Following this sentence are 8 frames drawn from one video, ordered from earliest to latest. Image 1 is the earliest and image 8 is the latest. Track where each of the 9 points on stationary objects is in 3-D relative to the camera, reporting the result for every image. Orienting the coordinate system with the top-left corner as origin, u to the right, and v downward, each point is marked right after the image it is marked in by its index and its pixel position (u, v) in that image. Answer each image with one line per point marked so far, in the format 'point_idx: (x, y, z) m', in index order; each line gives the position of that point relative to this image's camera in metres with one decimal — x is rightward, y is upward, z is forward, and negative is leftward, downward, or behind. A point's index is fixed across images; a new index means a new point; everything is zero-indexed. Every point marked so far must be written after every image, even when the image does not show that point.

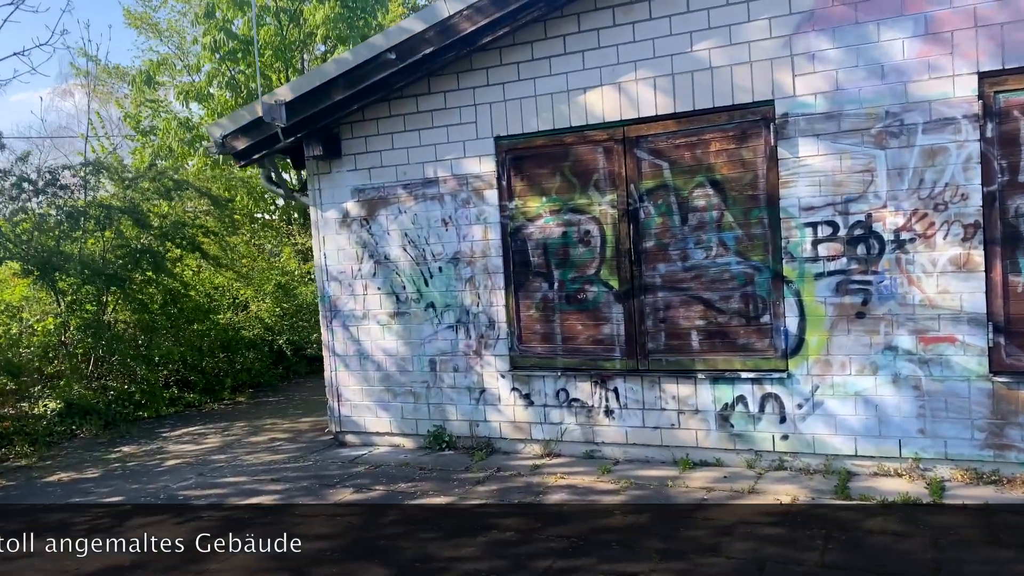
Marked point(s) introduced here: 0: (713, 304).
0: (+1.4, -0.1, +5.8) m
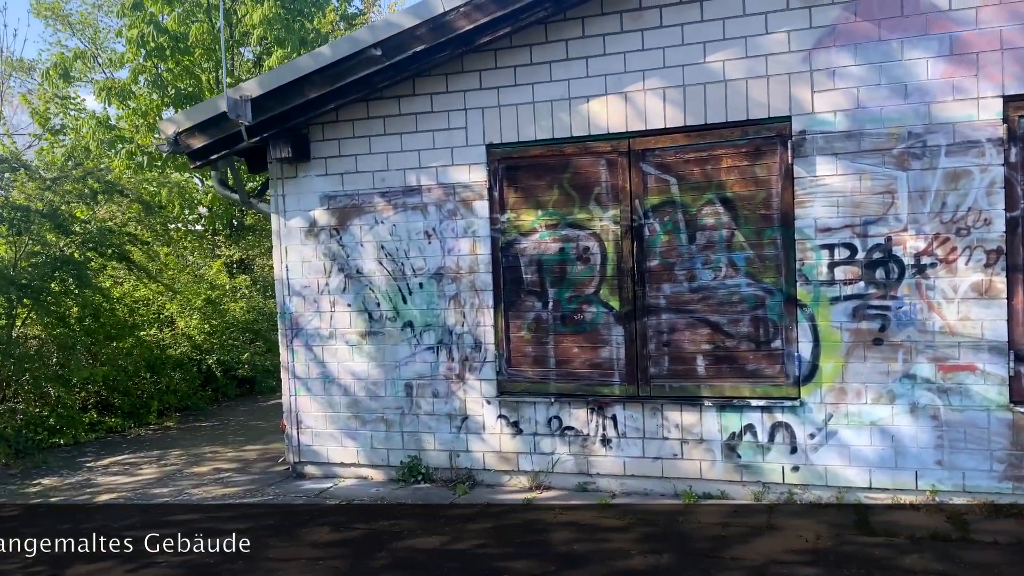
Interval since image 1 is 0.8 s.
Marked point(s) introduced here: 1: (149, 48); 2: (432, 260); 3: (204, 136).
0: (+1.4, -0.3, +5.5) m
1: (-5.1, +3.4, +12.0) m
2: (-0.6, +0.2, +6.1) m
3: (-2.3, +1.1, +6.3) m
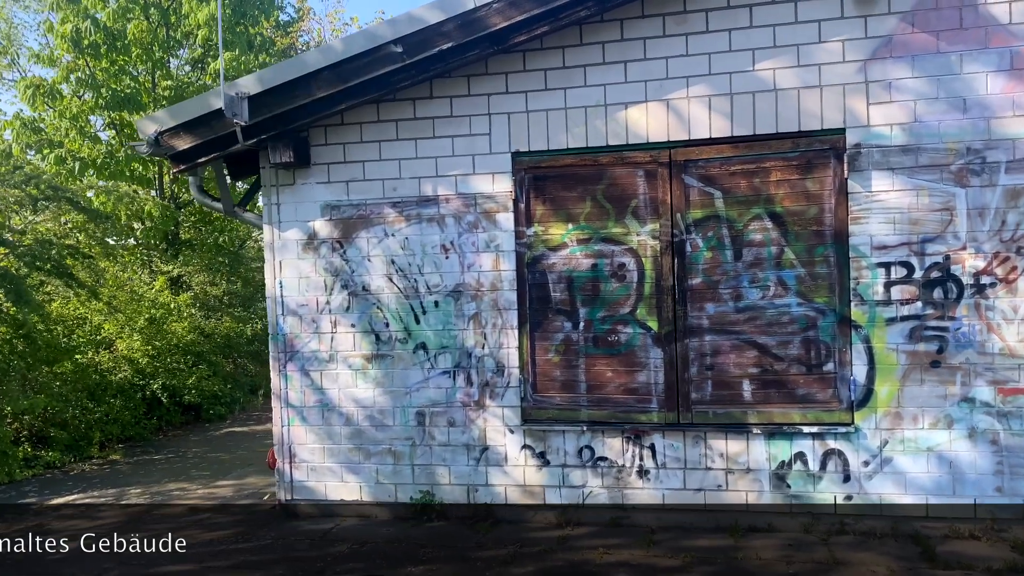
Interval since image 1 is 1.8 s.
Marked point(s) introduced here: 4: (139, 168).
0: (+1.6, -0.4, +5.2) m
1: (-5.6, +3.1, +11.0) m
2: (-0.4, +0.1, +5.6) m
3: (-2.1, +1.0, +5.6) m
4: (-5.2, +1.7, +11.8) m
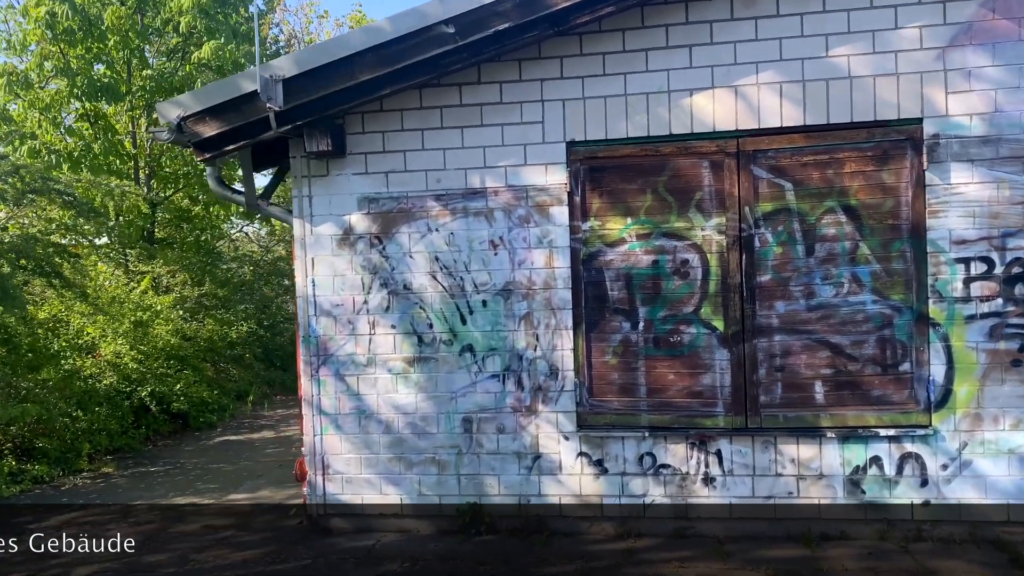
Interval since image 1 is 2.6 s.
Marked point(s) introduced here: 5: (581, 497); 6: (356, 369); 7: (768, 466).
0: (+1.9, -0.4, +5.0) m
1: (-5.6, +3.1, +10.4) m
2: (-0.1, +0.1, +5.3) m
3: (-1.8, +1.0, +5.2) m
4: (-5.2, +1.6, +11.2) m
5: (+0.4, -1.3, +5.2) m
6: (-1.0, -0.5, +5.4) m
7: (+1.5, -1.1, +5.0) m
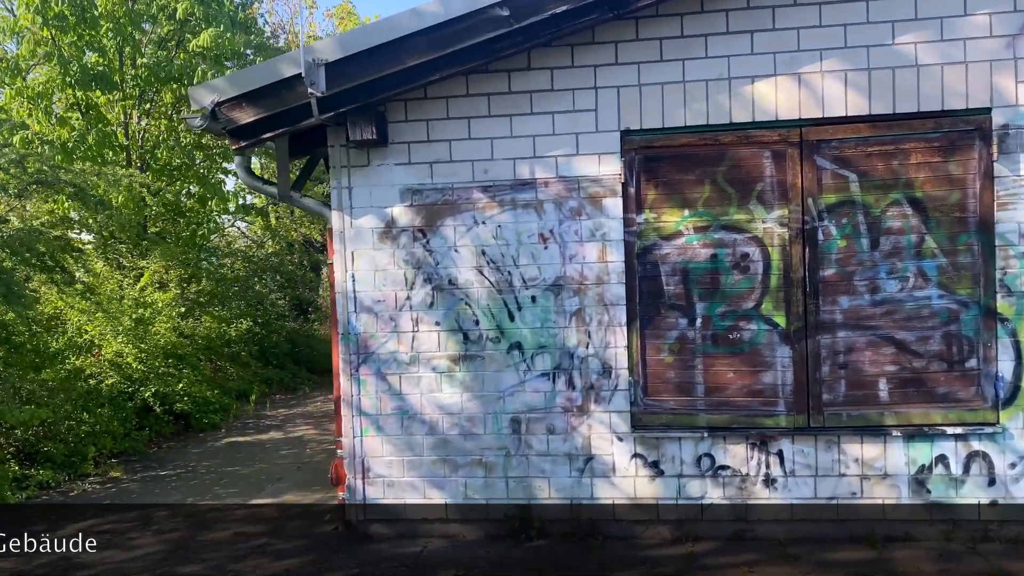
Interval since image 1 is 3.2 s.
0: (+2.2, -0.3, +4.8) m
1: (-5.4, +3.2, +10.0) m
2: (+0.2, +0.1, +5.1) m
3: (-1.5, +1.0, +4.9) m
4: (-5.1, +1.7, +10.8) m
5: (+0.7, -1.3, +5.0) m
6: (-0.7, -0.5, +5.2) m
7: (+1.8, -1.0, +4.9) m
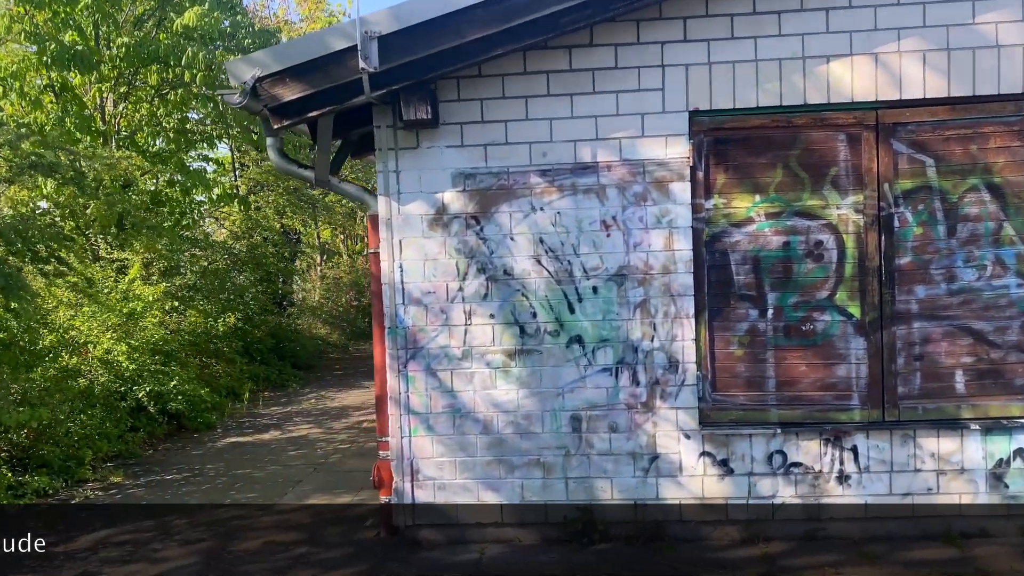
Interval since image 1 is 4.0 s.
0: (+2.6, -0.3, +4.7) m
1: (-5.4, +3.3, +9.3) m
2: (+0.6, +0.2, +4.8) m
3: (-1.1, +1.1, +4.5) m
4: (-5.1, +1.8, +10.2) m
5: (+1.1, -1.2, +4.8) m
6: (-0.4, -0.4, +4.9) m
7: (+2.2, -1.0, +4.7) m
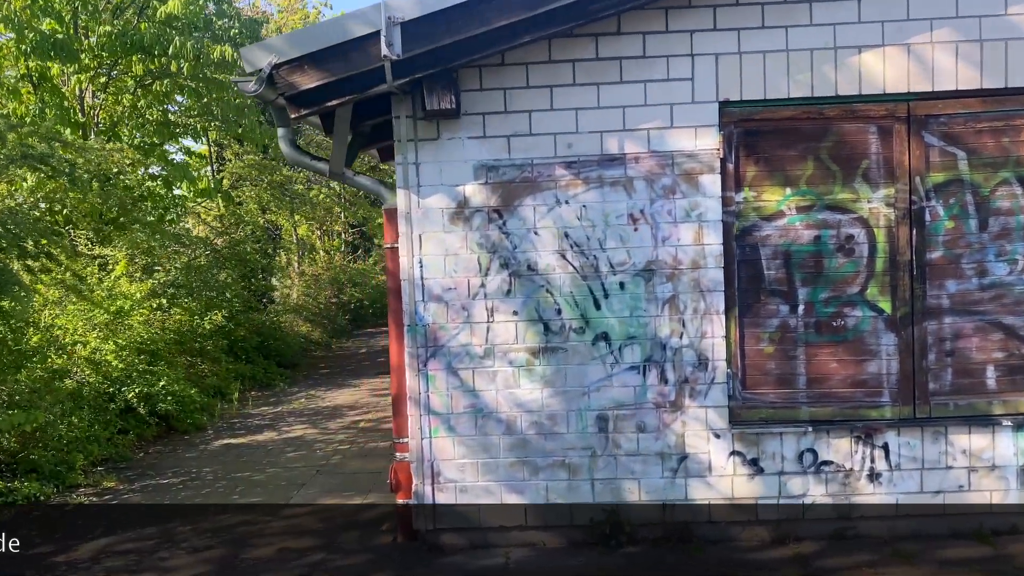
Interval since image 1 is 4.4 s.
0: (+2.7, -0.2, +4.6) m
1: (-5.4, +3.3, +9.0) m
2: (+0.7, +0.2, +4.7) m
3: (-1.0, +1.1, +4.3) m
4: (-5.1, +1.8, +9.8) m
5: (+1.2, -1.2, +4.7) m
6: (-0.2, -0.4, +4.7) m
7: (+2.3, -0.9, +4.6) m
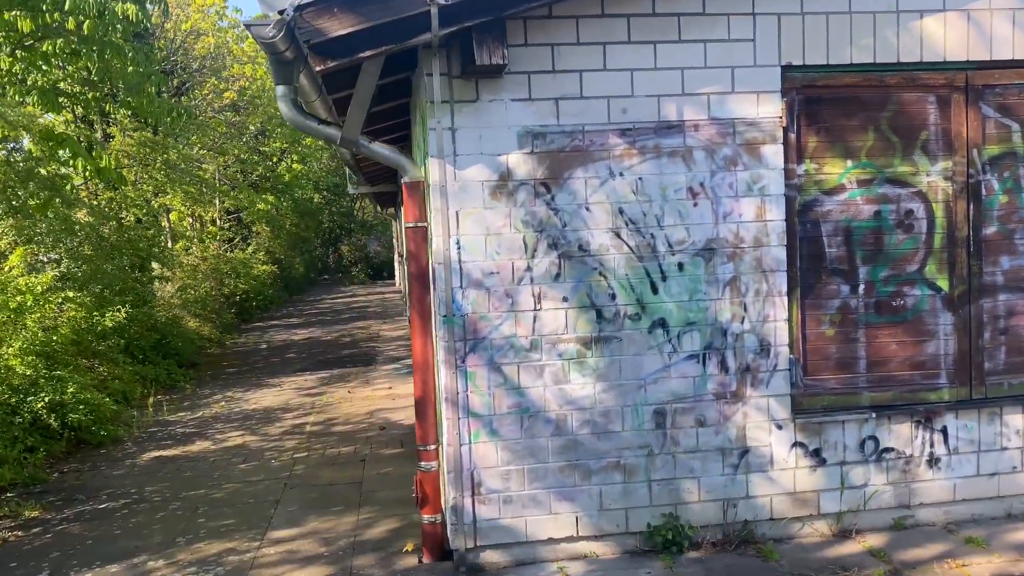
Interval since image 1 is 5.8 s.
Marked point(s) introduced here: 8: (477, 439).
0: (+3.0, -0.1, +4.6) m
1: (-5.8, +3.3, +7.4) m
2: (+0.9, +0.3, +4.3) m
3: (-0.7, +1.2, +3.6) m
4: (-5.7, +1.9, +8.3) m
5: (+1.5, -1.1, +4.4) m
6: (0.0, -0.3, +4.2) m
7: (+2.6, -0.8, +4.5) m
8: (-0.2, -0.7, +4.2) m
